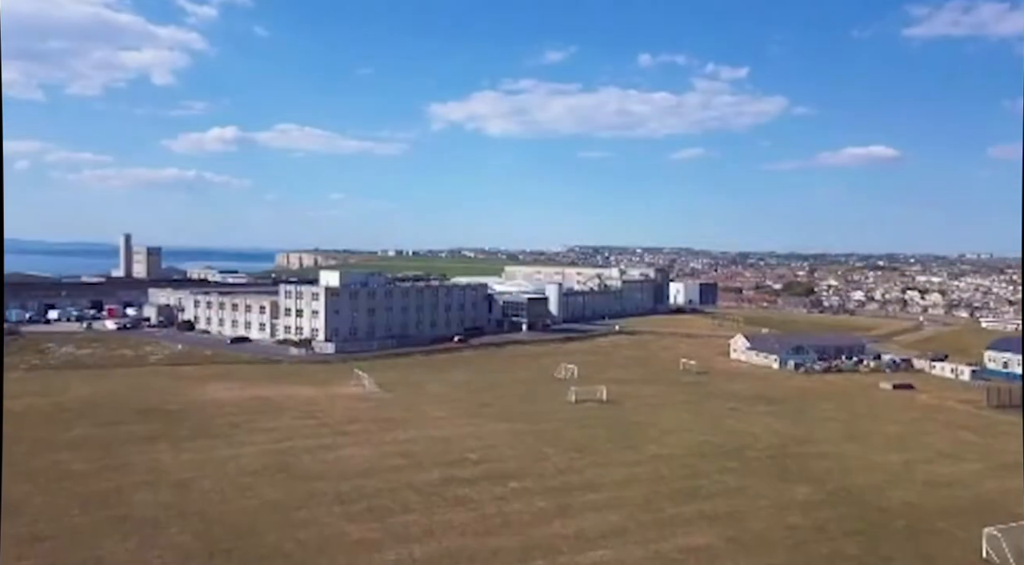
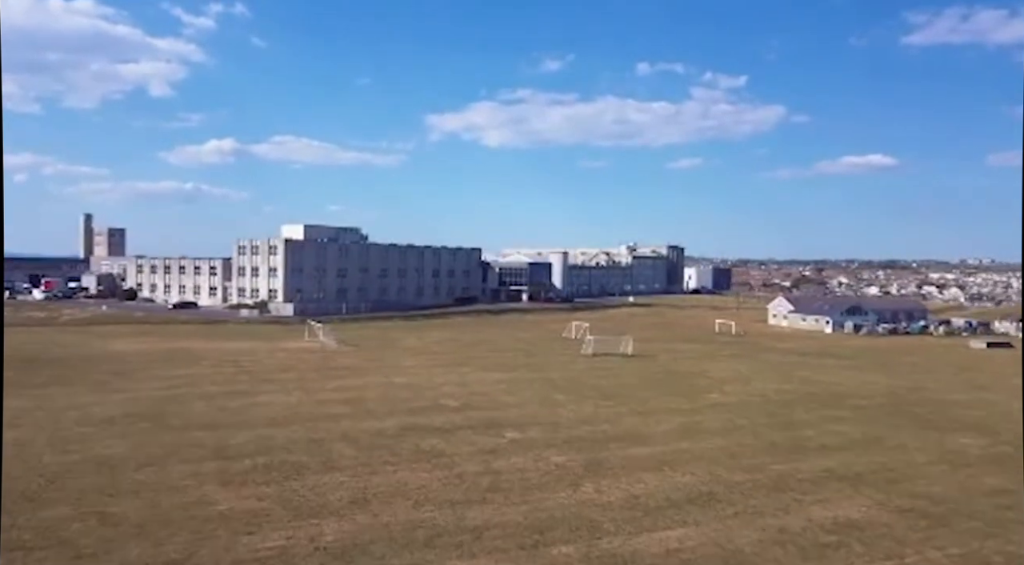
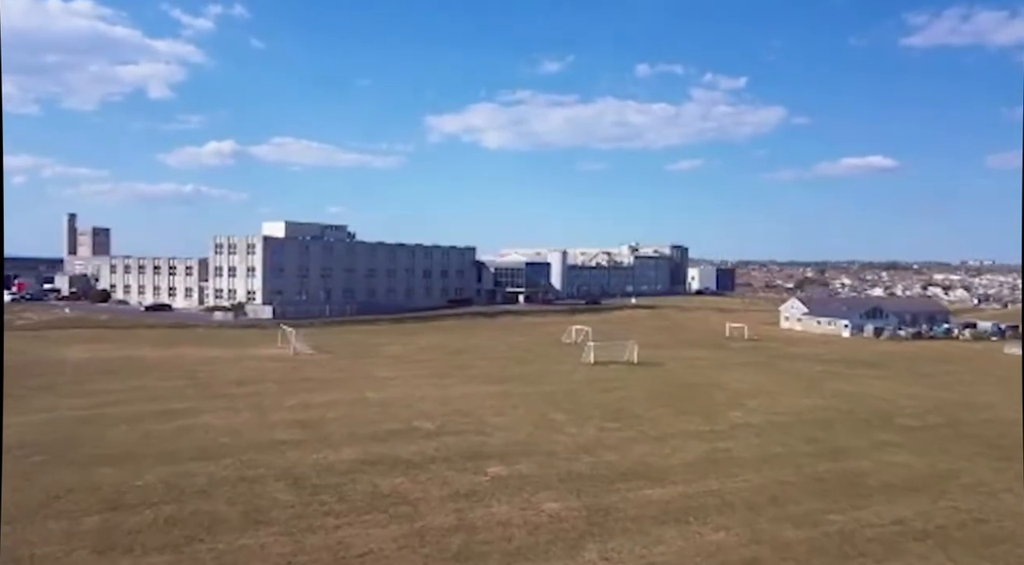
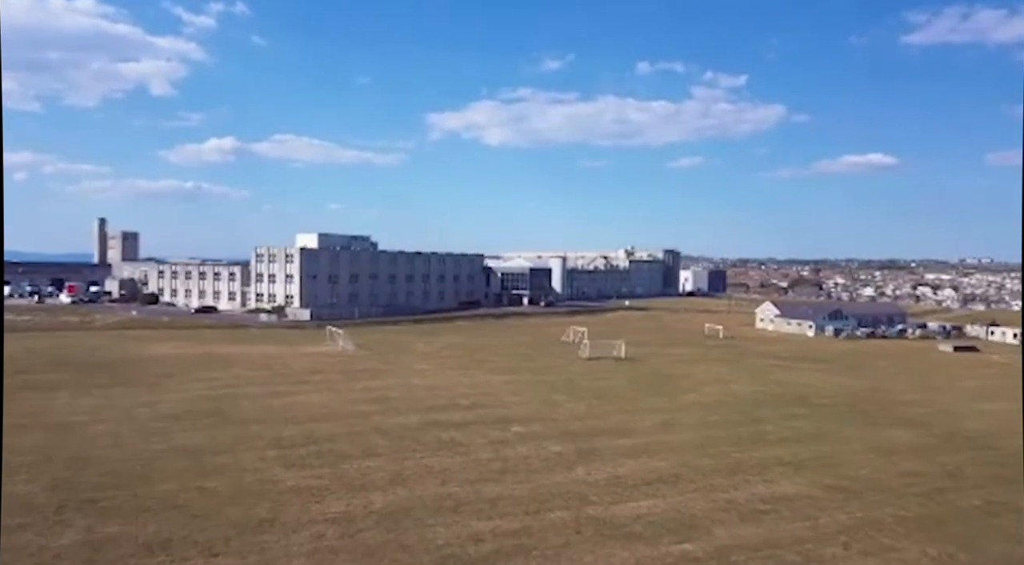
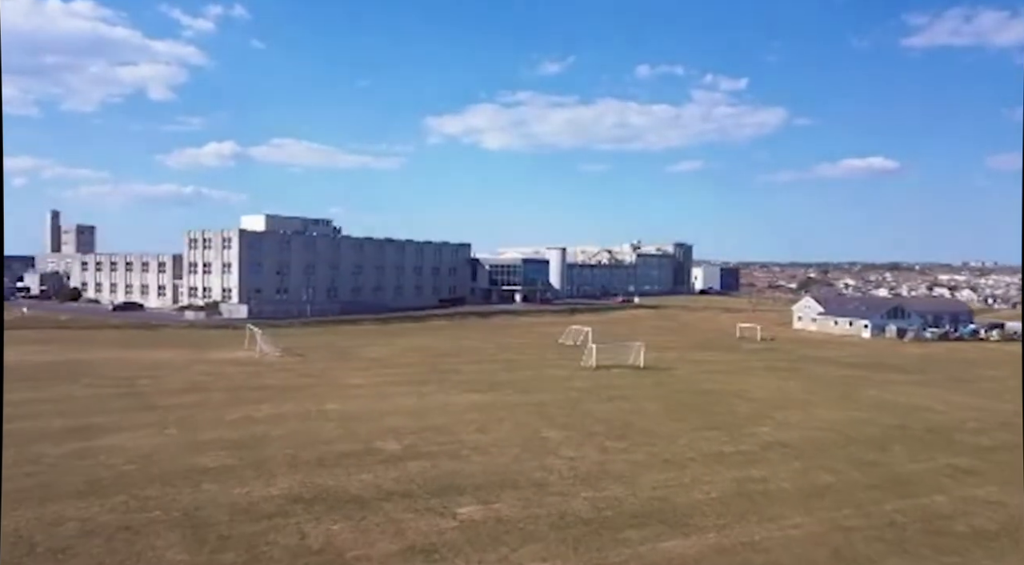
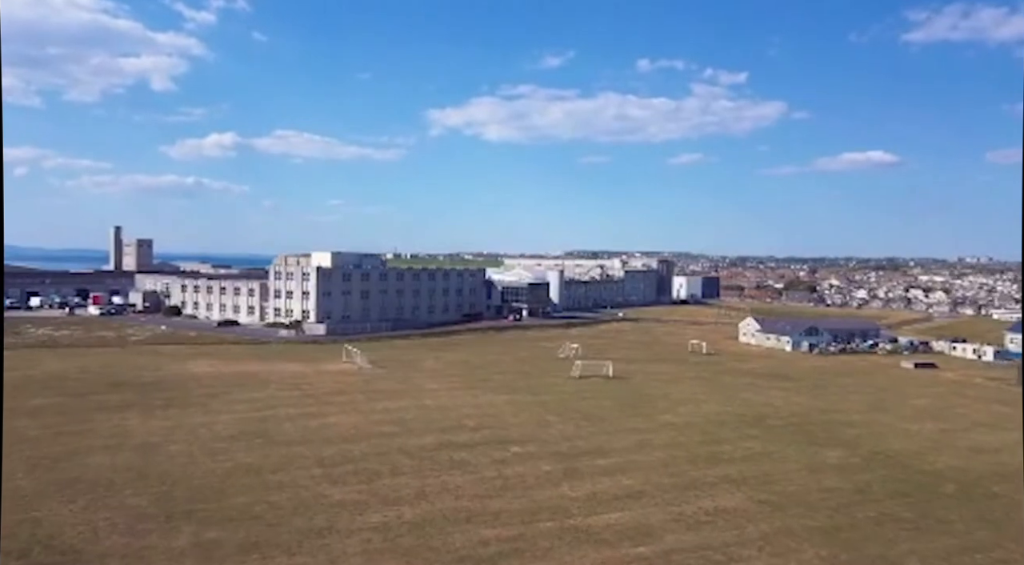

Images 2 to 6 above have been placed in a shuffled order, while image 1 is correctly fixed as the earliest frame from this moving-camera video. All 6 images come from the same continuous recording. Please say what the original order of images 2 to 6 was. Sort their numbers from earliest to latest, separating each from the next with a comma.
6, 4, 2, 3, 5
